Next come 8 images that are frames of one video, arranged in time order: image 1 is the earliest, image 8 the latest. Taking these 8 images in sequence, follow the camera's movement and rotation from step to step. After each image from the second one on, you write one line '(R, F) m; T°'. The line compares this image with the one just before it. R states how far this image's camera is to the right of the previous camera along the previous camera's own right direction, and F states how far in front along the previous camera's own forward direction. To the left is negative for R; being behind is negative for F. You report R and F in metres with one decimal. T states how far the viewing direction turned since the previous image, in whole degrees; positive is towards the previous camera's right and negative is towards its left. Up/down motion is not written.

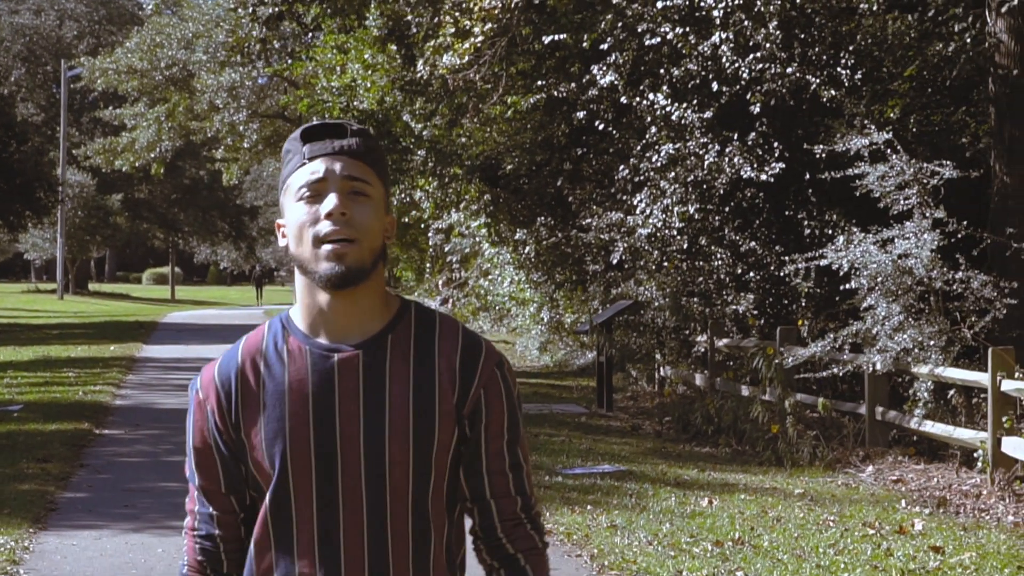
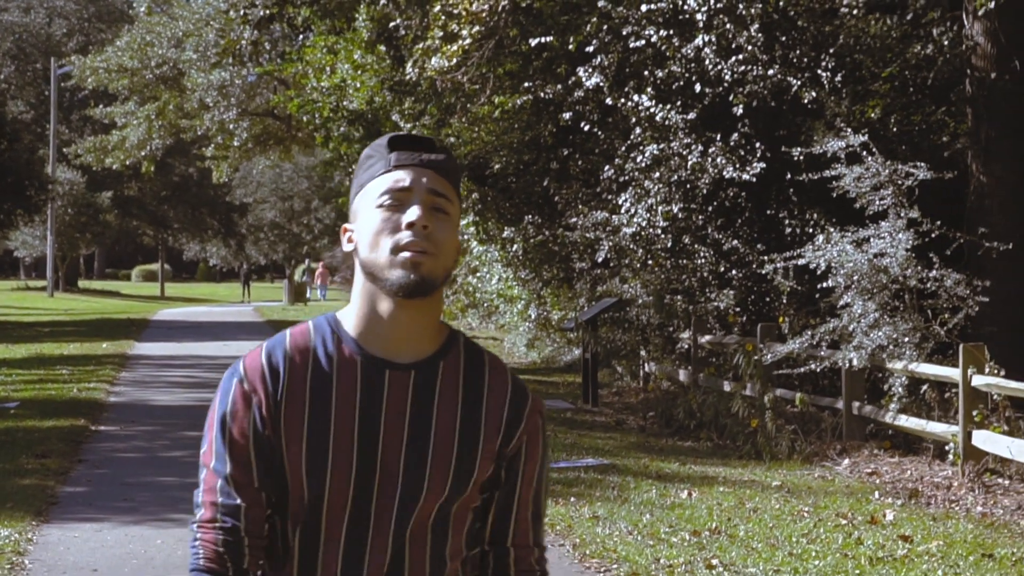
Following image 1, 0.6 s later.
(0.0, -0.3) m; 0°
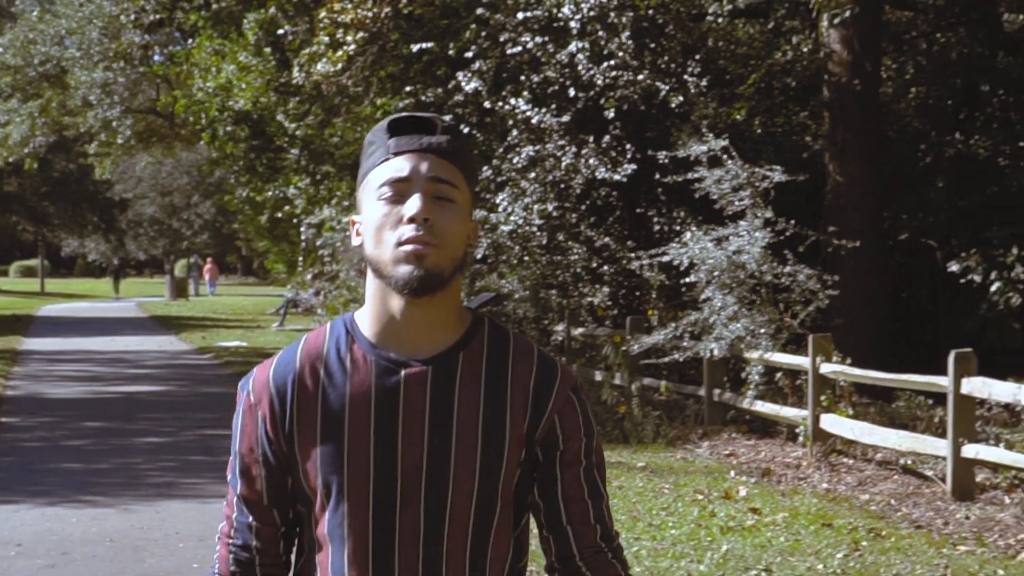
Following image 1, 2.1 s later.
(0.0, -0.7) m; +4°
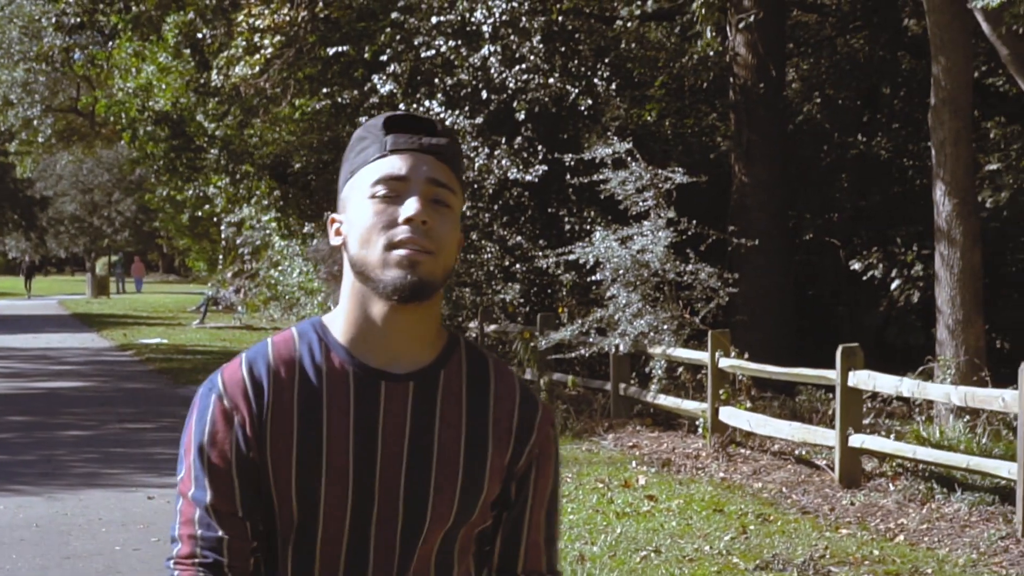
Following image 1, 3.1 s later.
(+0.1, -0.4) m; +3°
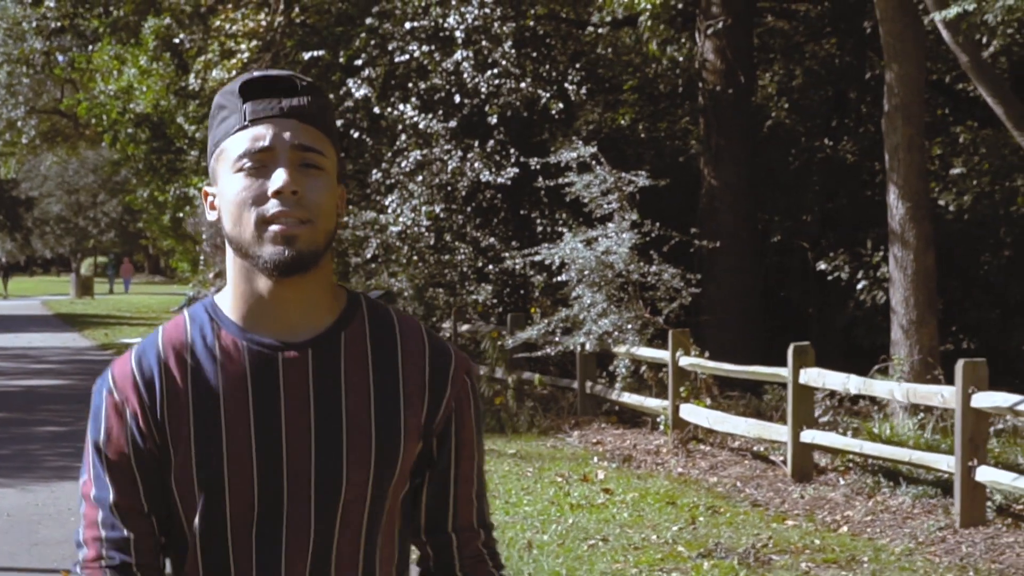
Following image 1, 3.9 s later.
(+0.2, -0.3) m; 0°
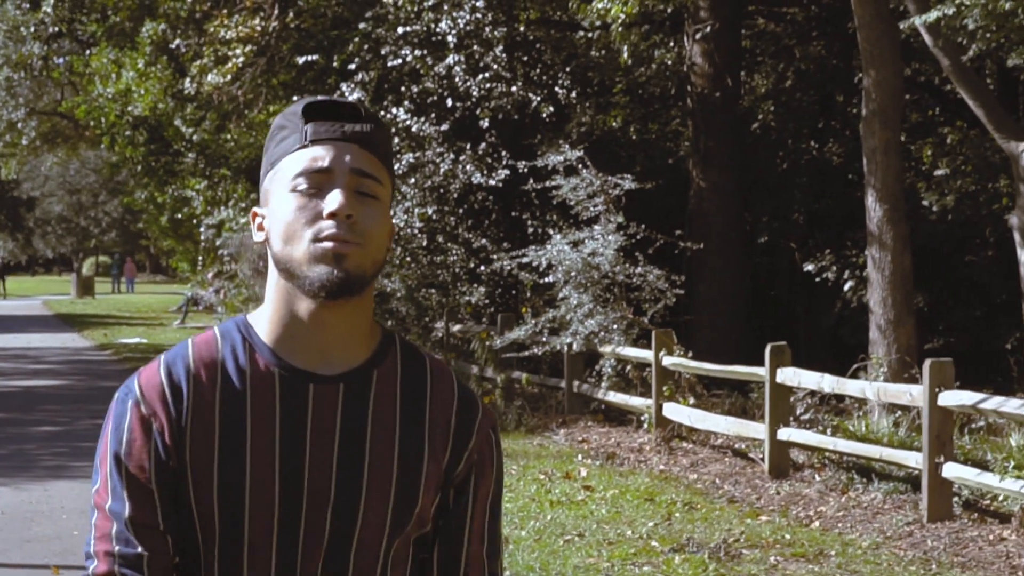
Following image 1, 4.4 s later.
(+0.1, -0.3) m; 0°
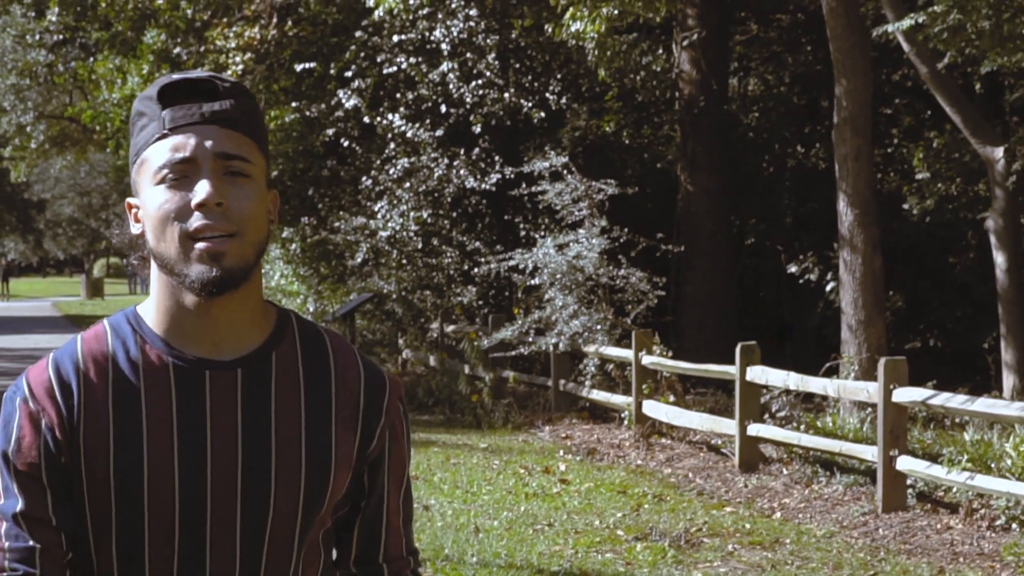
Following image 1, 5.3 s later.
(+0.2, -0.5) m; 0°
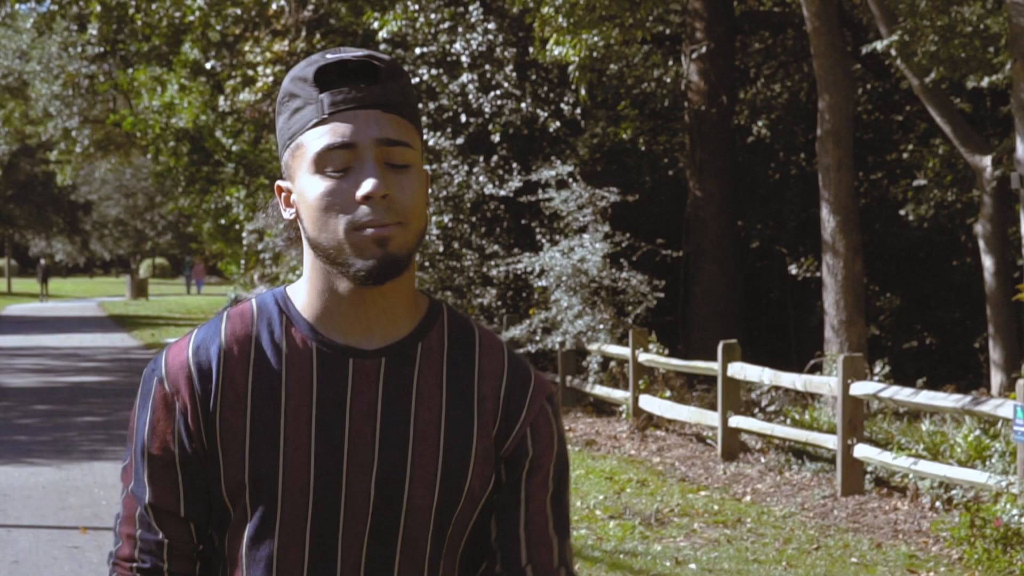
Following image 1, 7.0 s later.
(+0.4, -0.9) m; -2°
